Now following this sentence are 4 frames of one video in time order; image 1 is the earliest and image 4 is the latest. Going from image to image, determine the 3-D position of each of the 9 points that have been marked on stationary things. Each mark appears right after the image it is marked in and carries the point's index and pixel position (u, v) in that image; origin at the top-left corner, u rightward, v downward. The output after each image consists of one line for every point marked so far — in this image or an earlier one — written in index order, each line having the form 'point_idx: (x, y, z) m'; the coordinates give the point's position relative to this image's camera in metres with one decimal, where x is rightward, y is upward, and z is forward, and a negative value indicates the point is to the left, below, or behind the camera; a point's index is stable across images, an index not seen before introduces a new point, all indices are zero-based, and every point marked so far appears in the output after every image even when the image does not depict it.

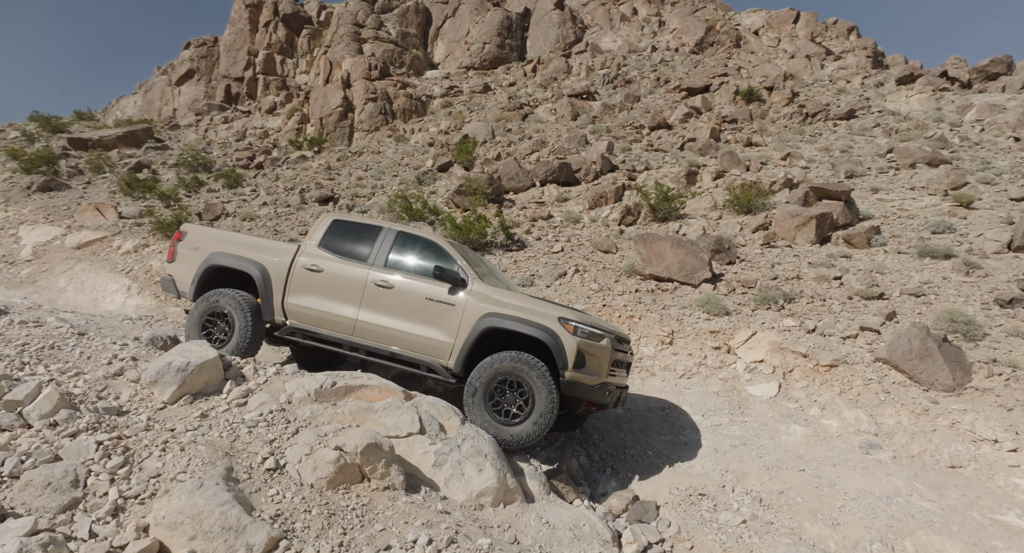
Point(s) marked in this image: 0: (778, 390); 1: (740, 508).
0: (+3.0, -1.3, +5.7) m
1: (+1.7, -1.7, +3.8) m
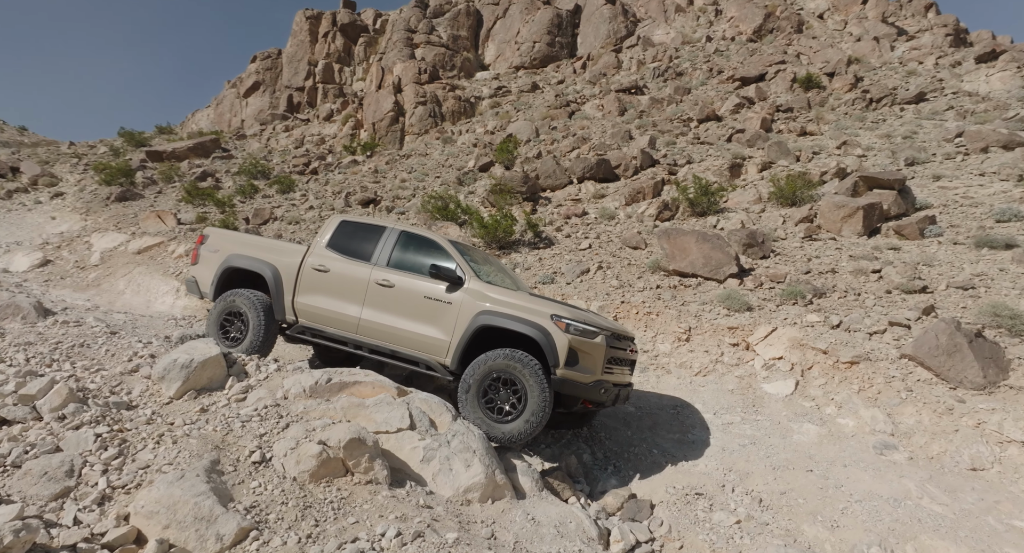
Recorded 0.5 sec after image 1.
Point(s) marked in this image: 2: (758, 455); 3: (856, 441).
0: (+3.0, -1.2, +5.5) m
1: (+1.6, -1.7, +3.7) m
2: (+2.2, -1.6, +4.6) m
3: (+3.0, -1.4, +4.4) m
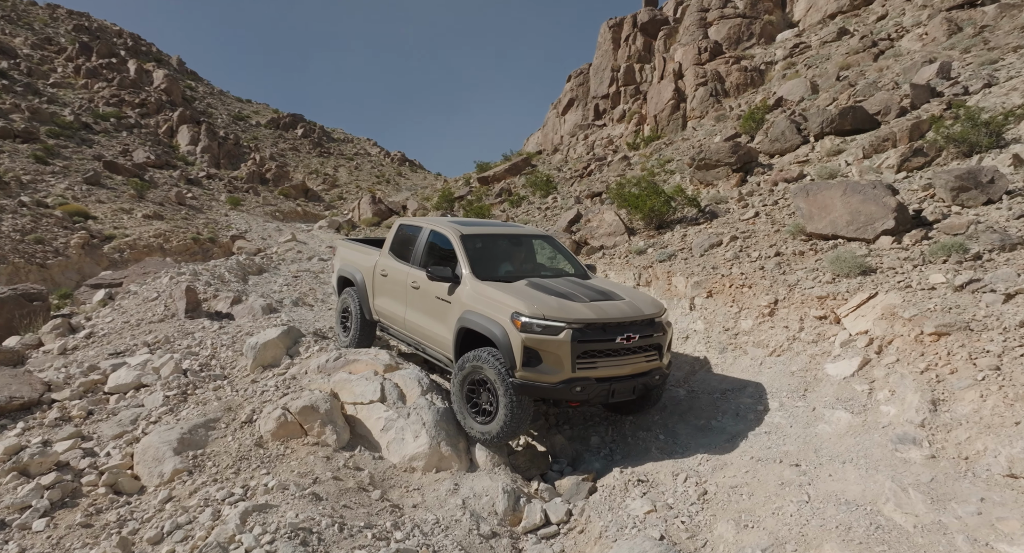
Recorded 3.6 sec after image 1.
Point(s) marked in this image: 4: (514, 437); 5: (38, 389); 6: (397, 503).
0: (+3.0, -0.8, +4.4) m
1: (+1.0, -1.4, +3.3) m
2: (+1.9, -1.3, +3.9) m
3: (+2.5, -1.0, +3.4) m
4: (0.0, -1.4, +4.4) m
5: (-5.0, -1.1, +5.5) m
6: (-0.7, -1.6, +3.5) m
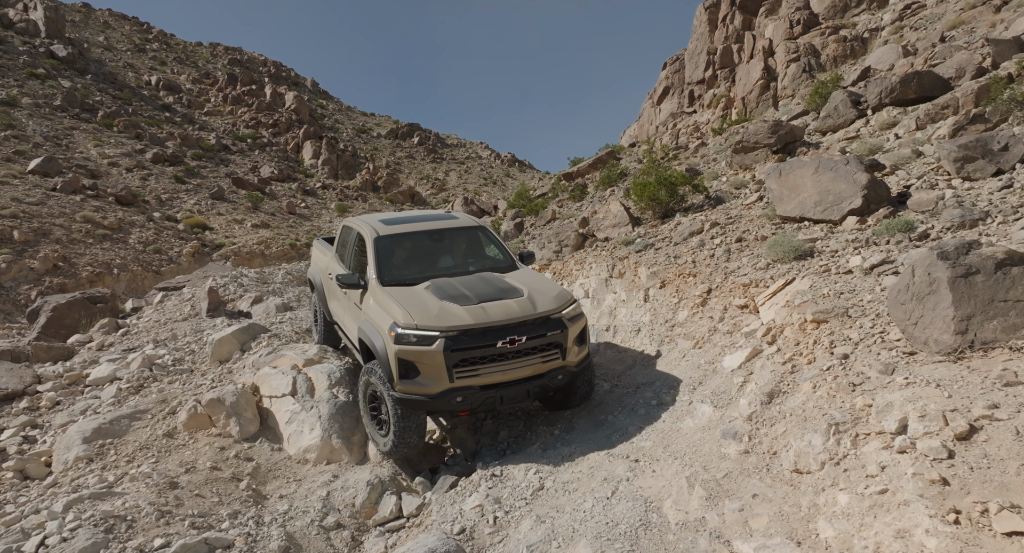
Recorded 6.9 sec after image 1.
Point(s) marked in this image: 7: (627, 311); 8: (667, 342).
0: (+2.0, -0.7, +4.3) m
1: (-0.1, -1.4, +3.4) m
2: (+0.9, -1.2, +3.9) m
3: (+1.4, -1.0, +3.3) m
4: (-0.9, -1.4, +4.5) m
5: (-5.9, -1.3, +6.0) m
6: (-1.8, -1.6, +3.7) m
7: (+1.7, -0.5, +7.5) m
8: (+1.9, -0.8, +6.2) m
